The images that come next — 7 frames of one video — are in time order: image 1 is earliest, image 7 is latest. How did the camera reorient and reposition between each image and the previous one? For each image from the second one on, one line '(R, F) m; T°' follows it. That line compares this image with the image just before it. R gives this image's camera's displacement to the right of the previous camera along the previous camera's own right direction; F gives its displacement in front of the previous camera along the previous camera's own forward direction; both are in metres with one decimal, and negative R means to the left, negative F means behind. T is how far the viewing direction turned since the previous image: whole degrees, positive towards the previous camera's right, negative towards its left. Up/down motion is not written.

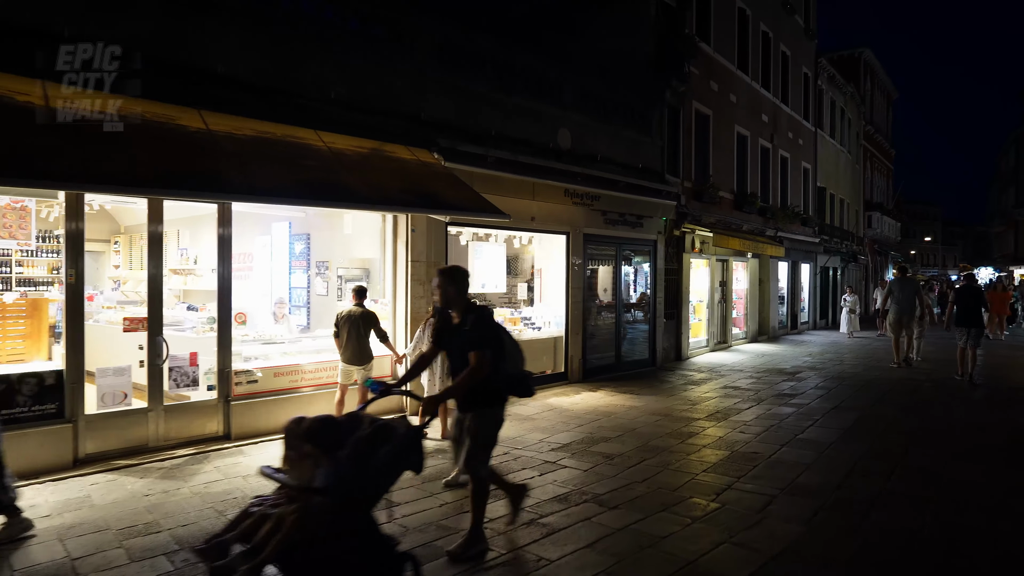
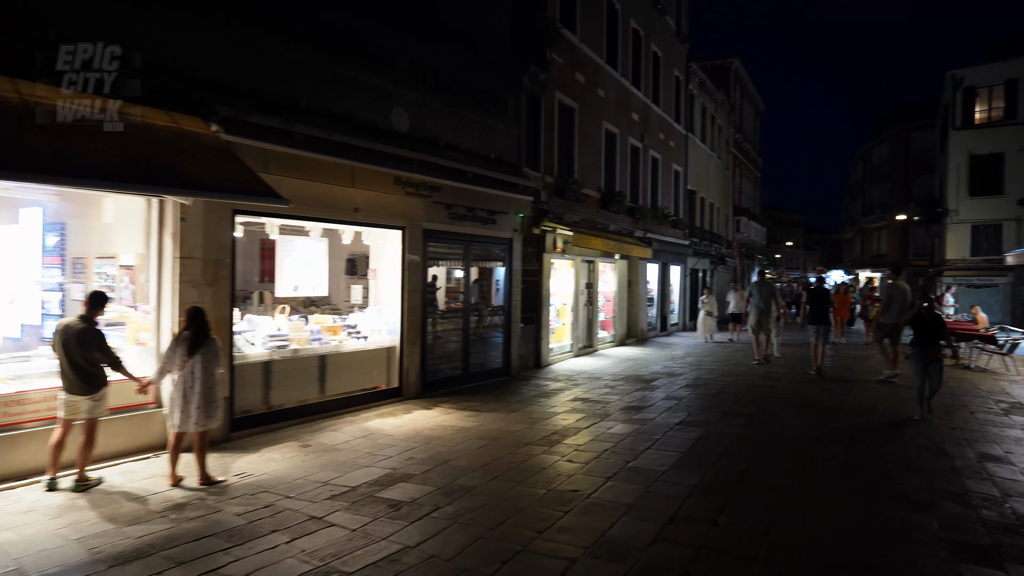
(+1.0, +1.0) m; +10°
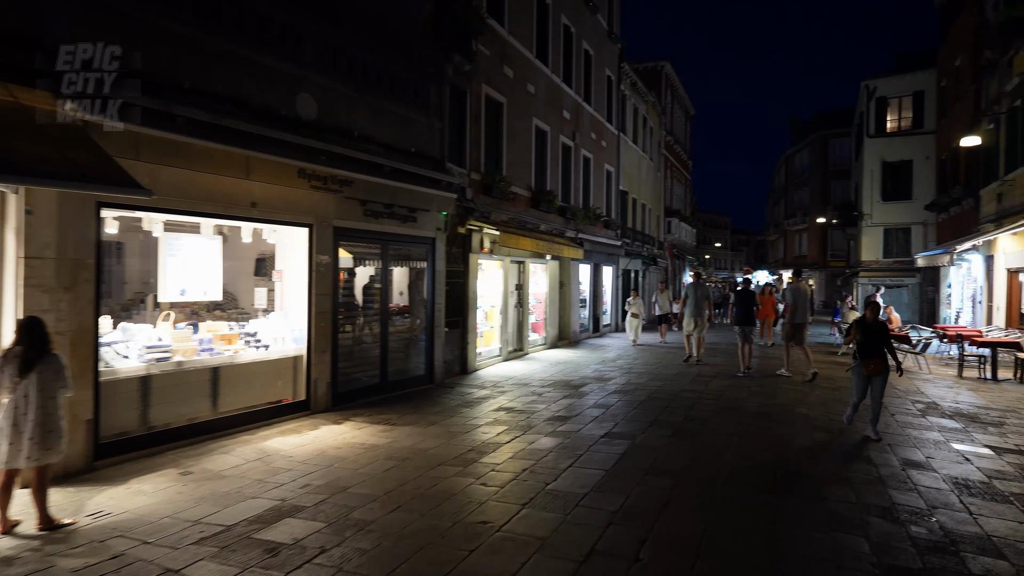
(+0.2, +0.5) m; +6°
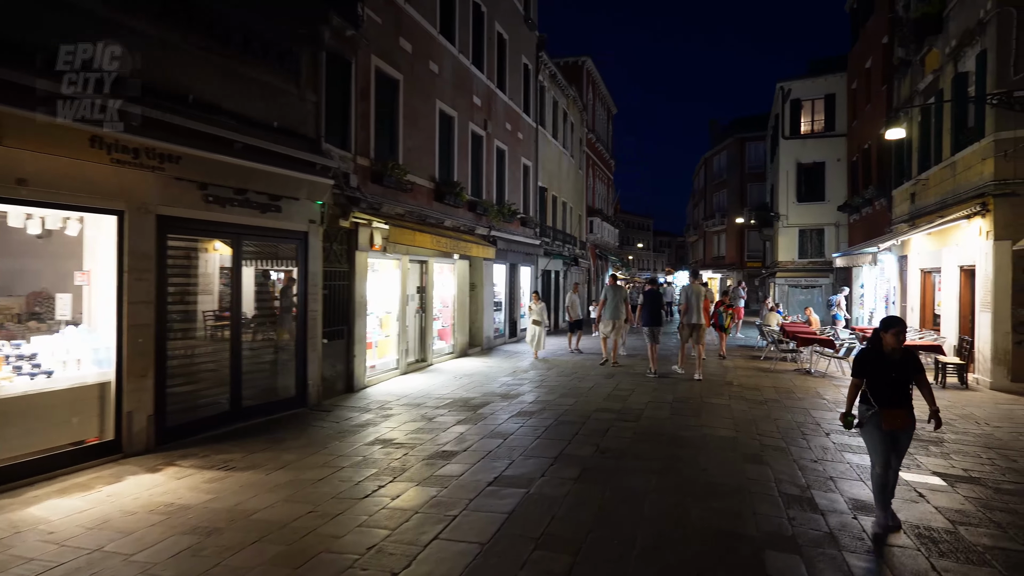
(+0.5, +1.3) m; +7°
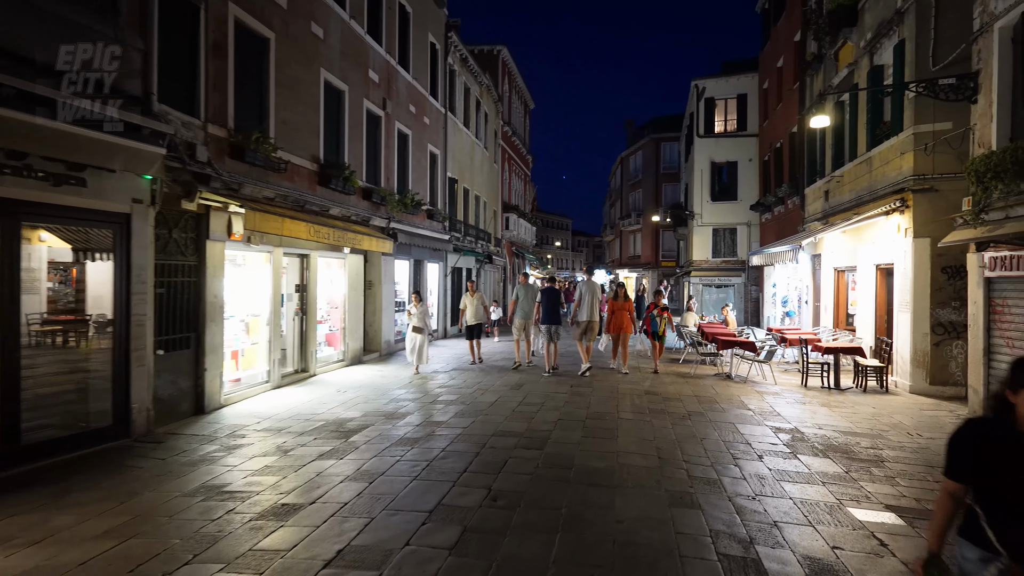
(+0.4, +1.3) m; +8°
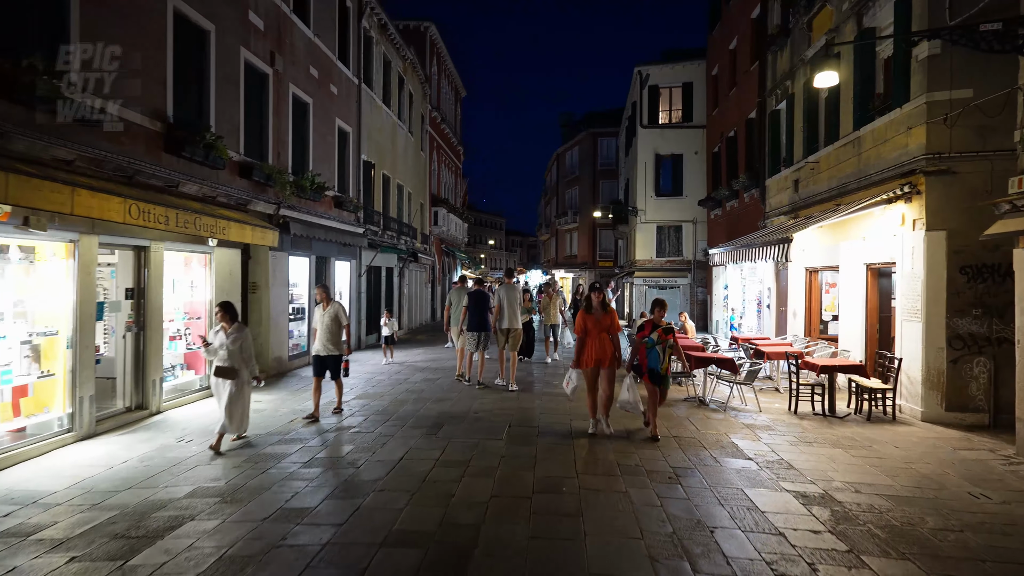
(+0.2, +2.4) m; +6°
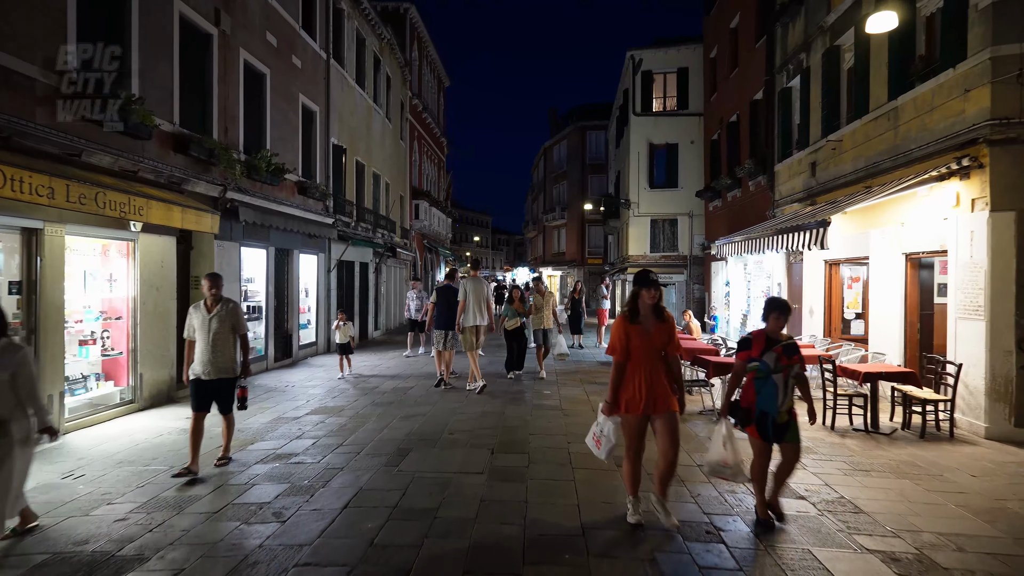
(0.0, +1.4) m; +1°
